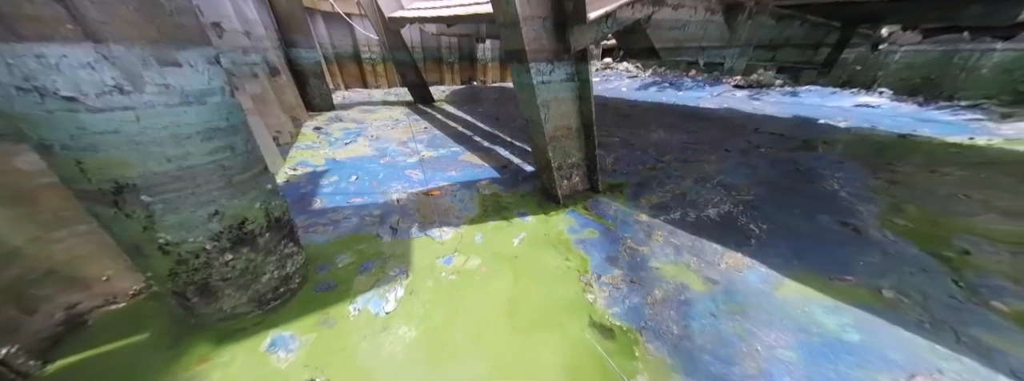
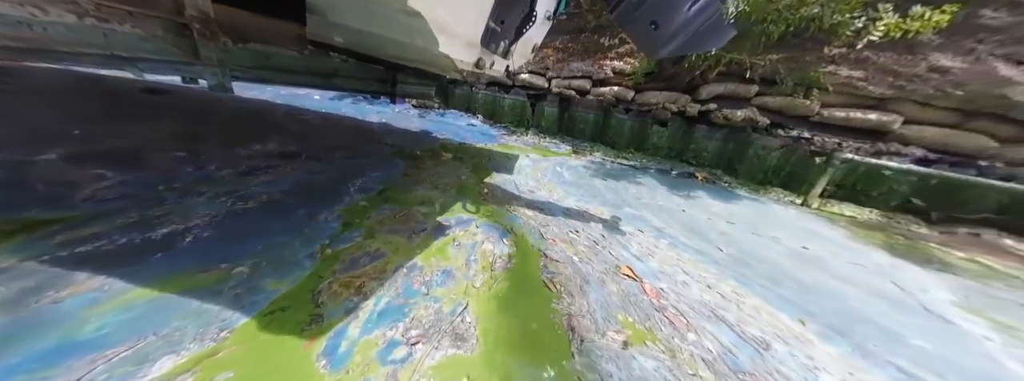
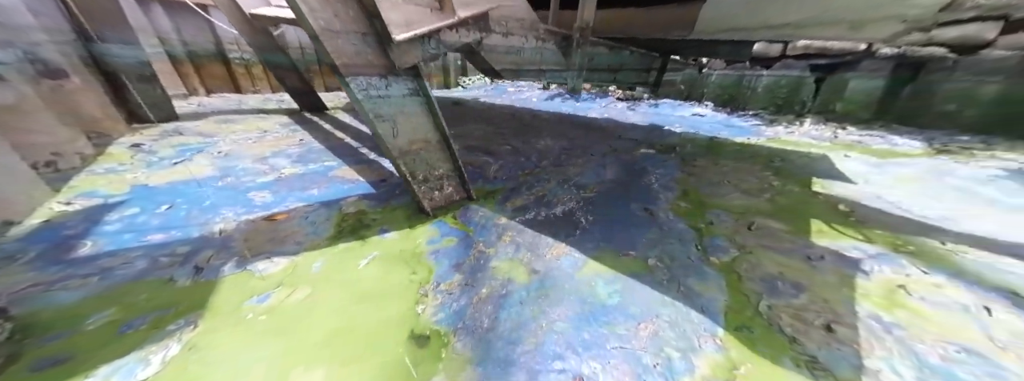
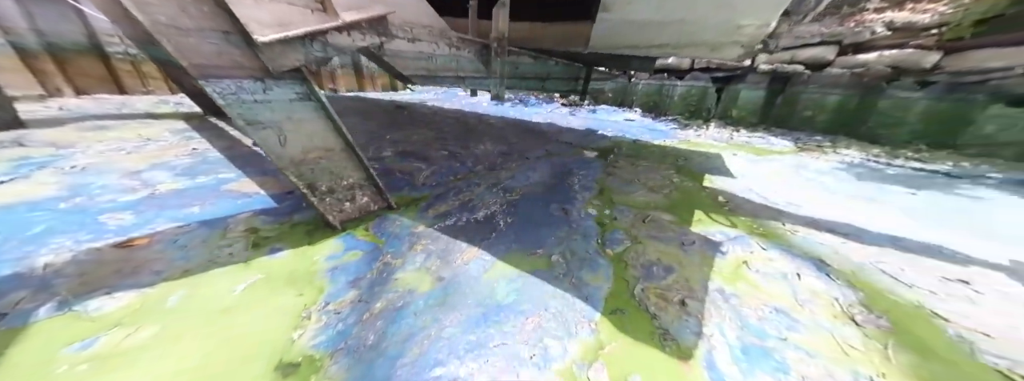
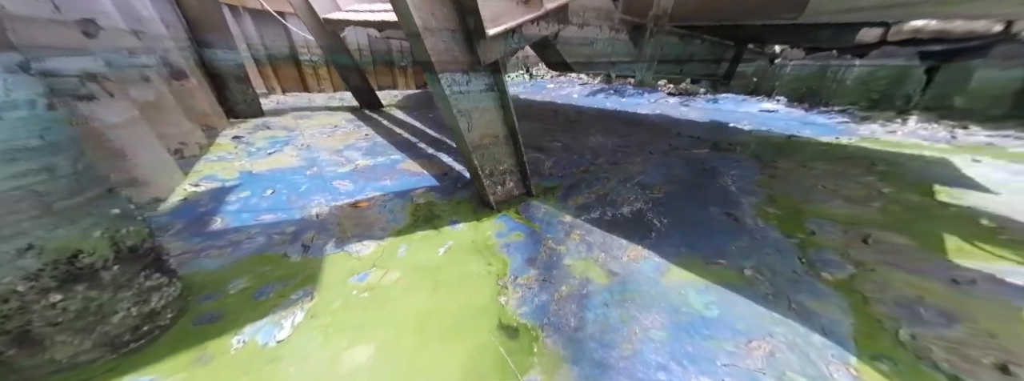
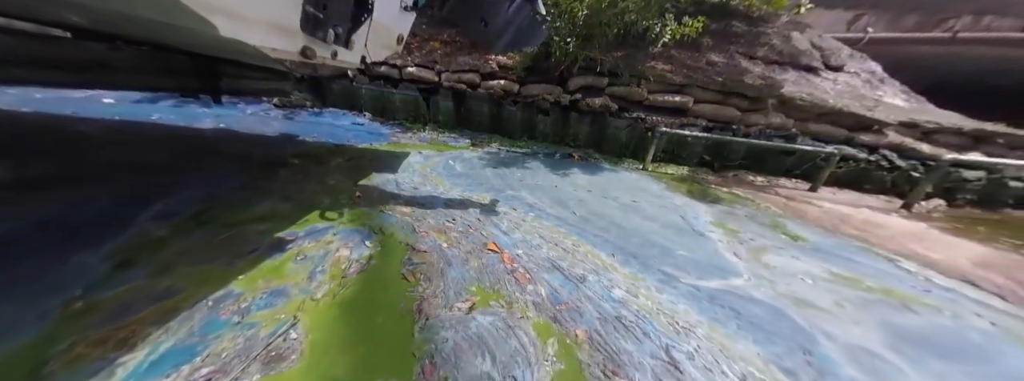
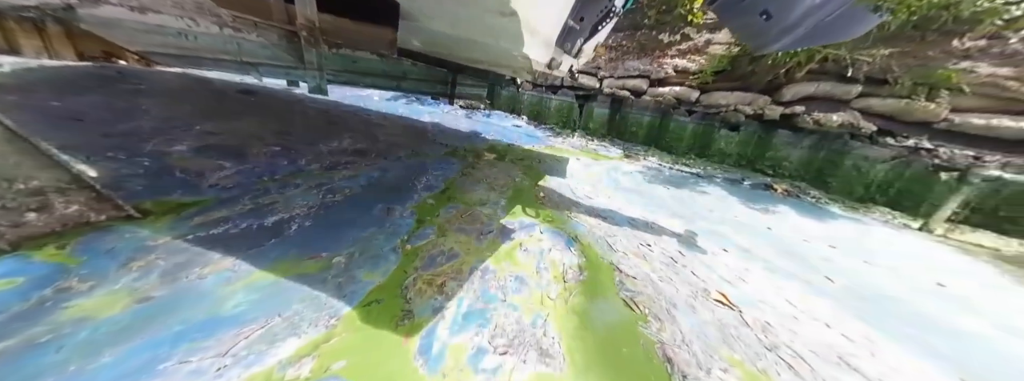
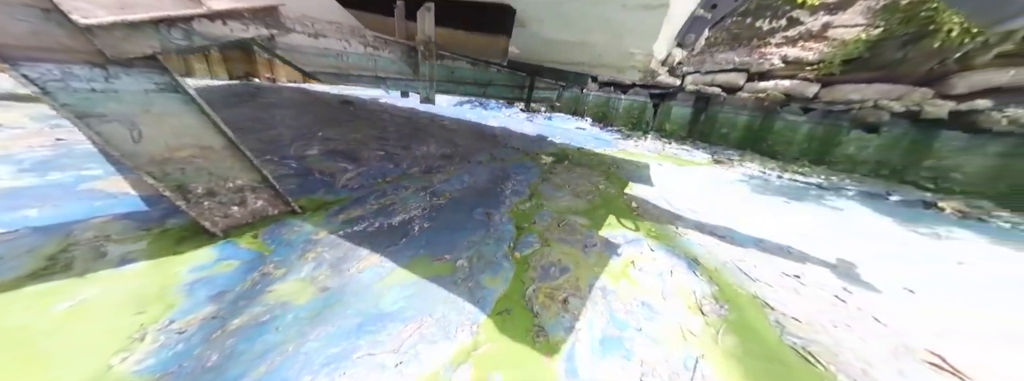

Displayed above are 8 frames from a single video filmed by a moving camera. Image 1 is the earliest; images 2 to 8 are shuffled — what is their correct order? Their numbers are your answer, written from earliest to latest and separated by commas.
5, 3, 4, 8, 7, 2, 6
